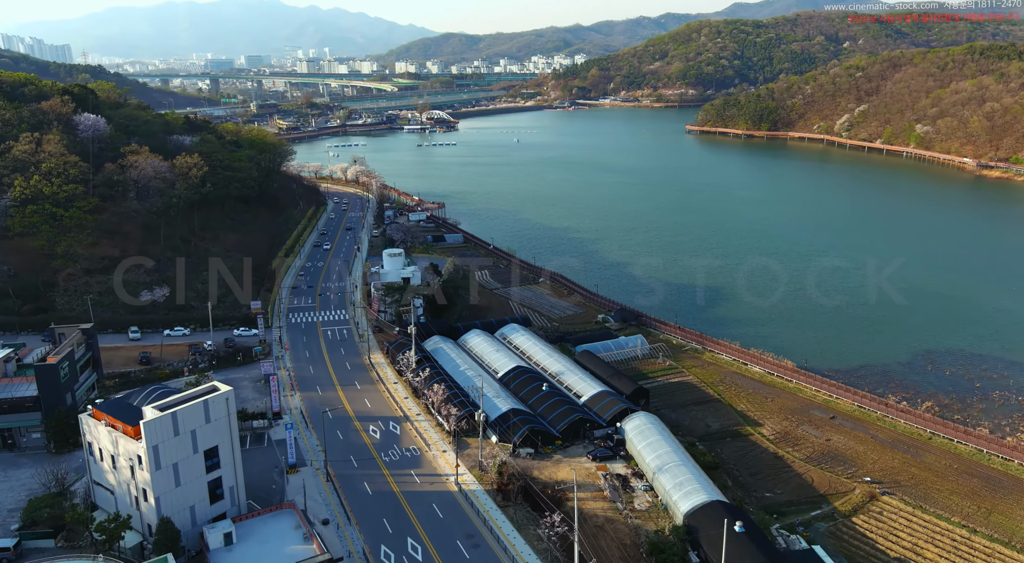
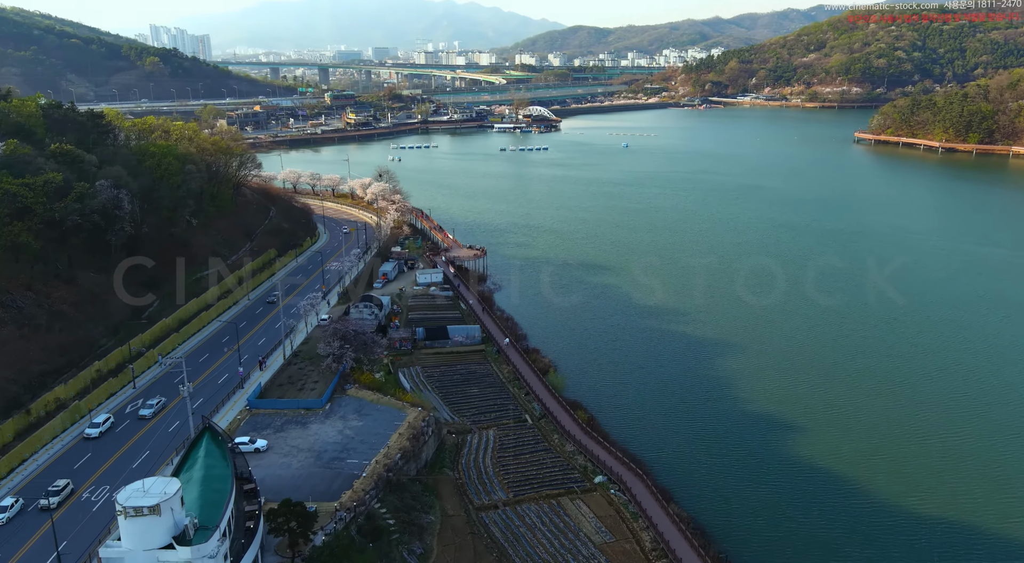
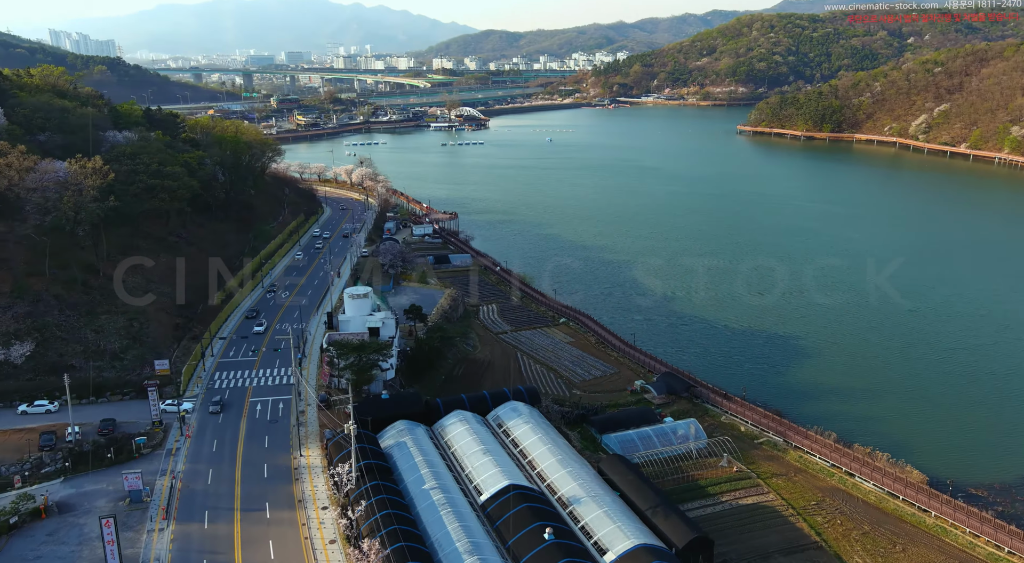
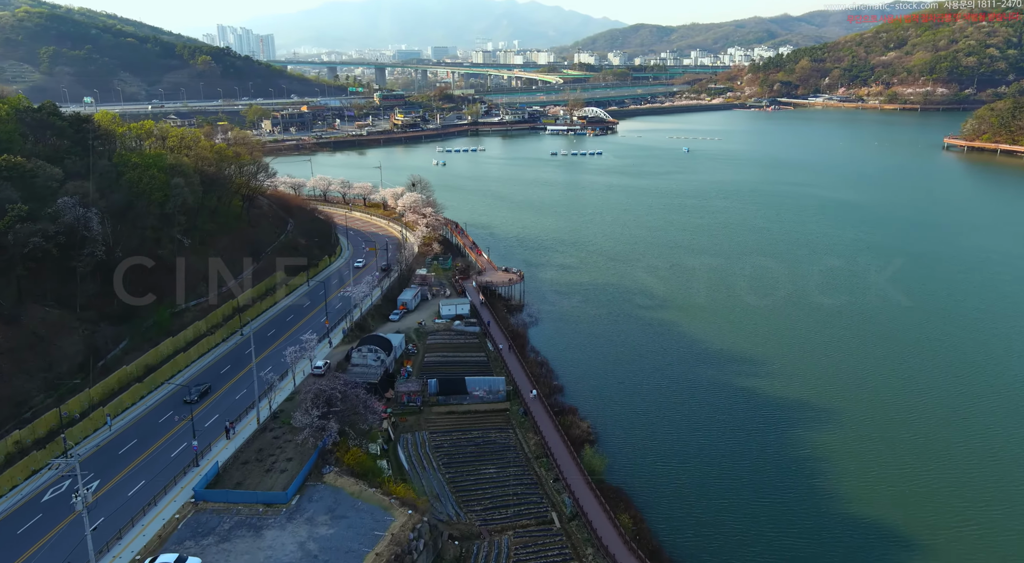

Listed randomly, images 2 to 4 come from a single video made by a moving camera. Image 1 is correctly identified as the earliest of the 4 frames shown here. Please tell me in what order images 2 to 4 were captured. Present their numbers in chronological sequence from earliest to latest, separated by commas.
3, 2, 4
